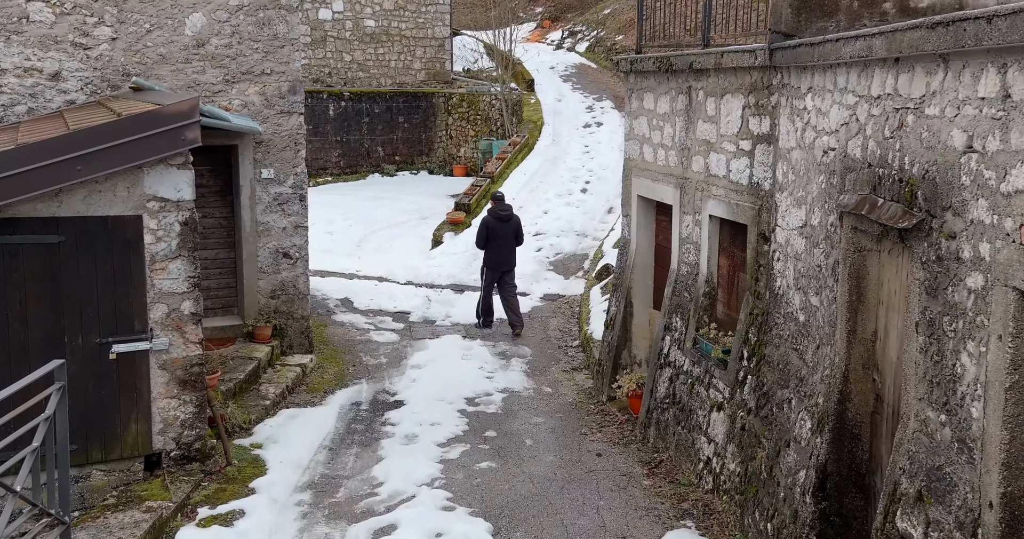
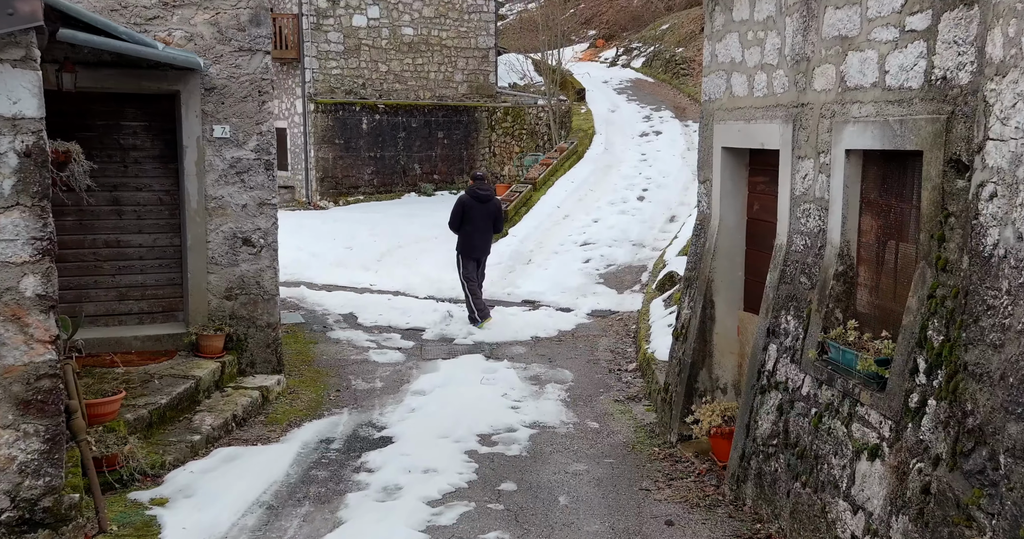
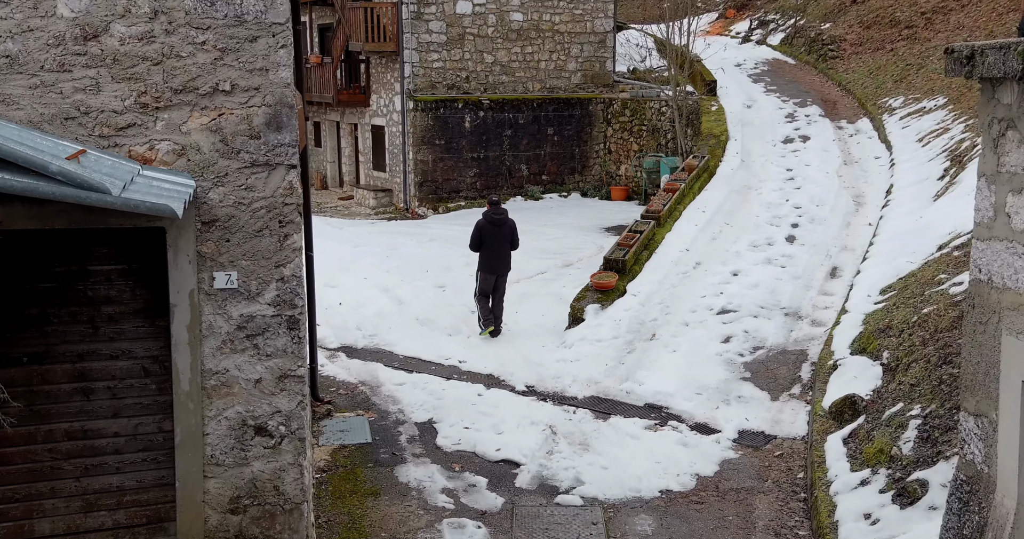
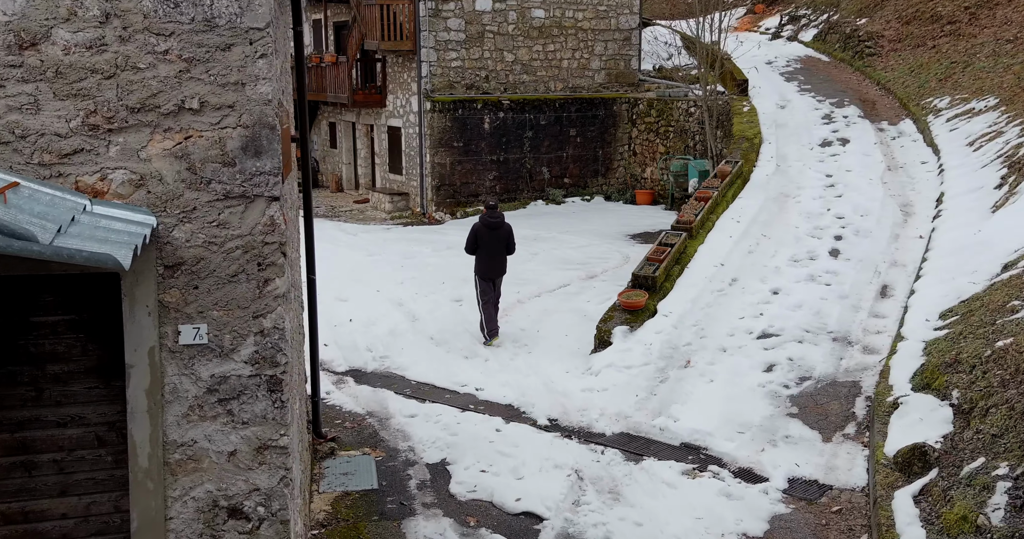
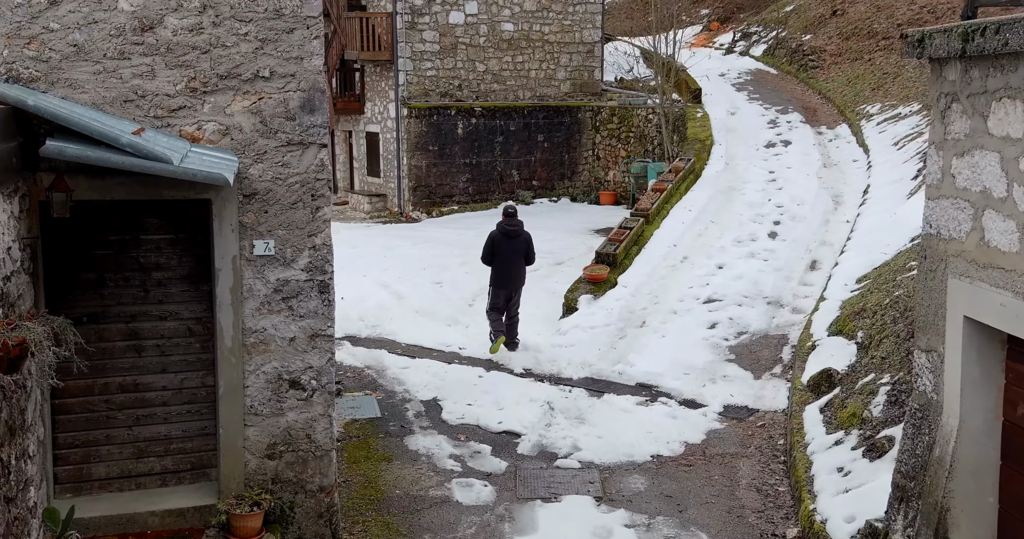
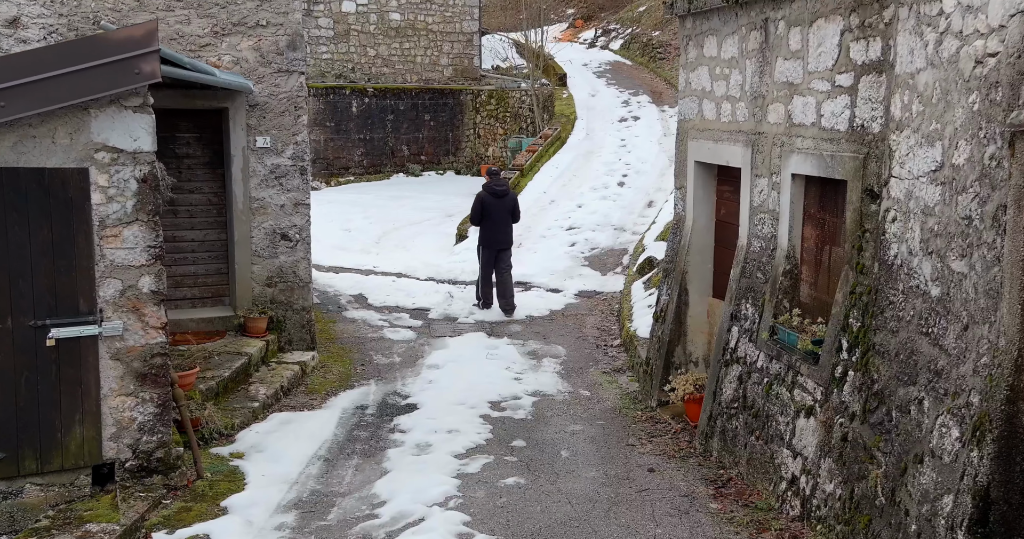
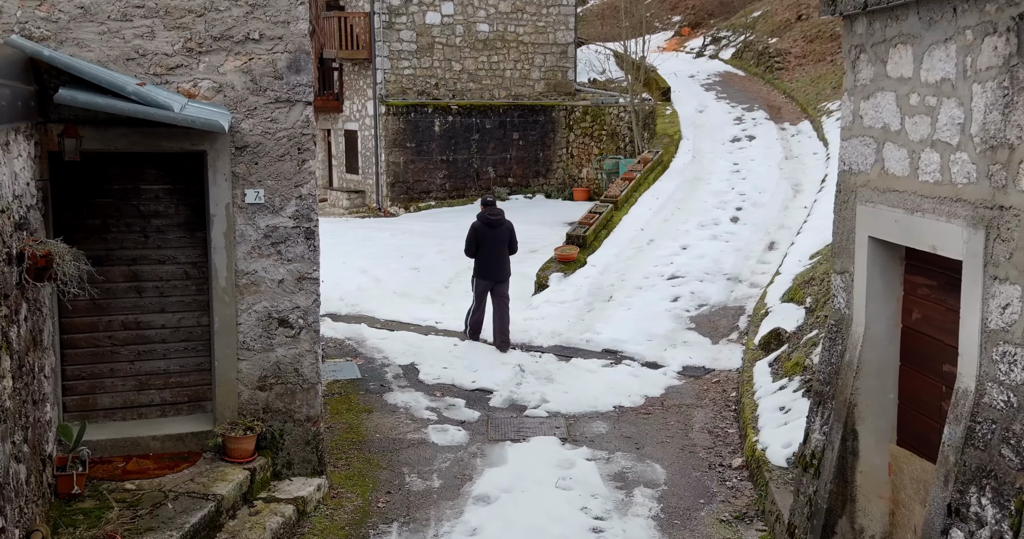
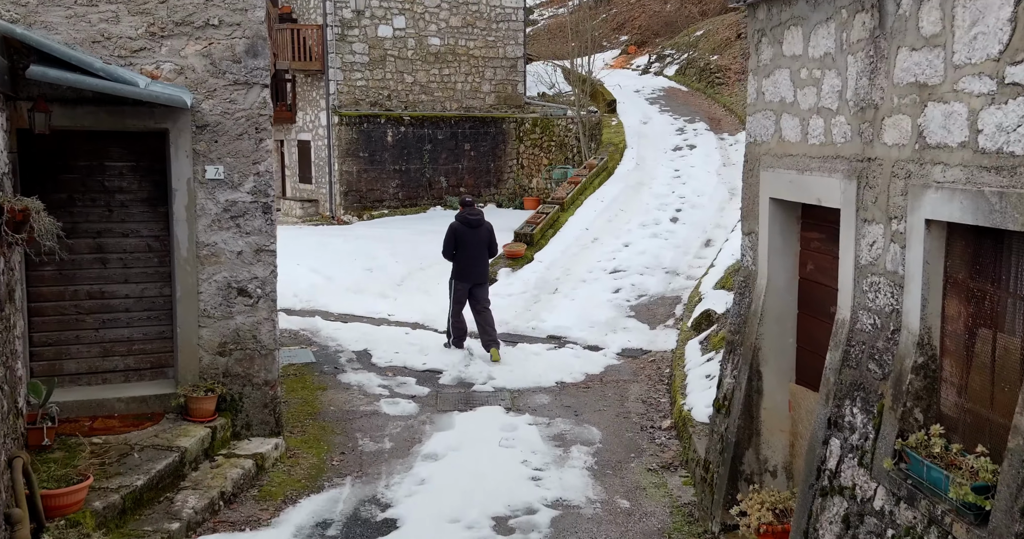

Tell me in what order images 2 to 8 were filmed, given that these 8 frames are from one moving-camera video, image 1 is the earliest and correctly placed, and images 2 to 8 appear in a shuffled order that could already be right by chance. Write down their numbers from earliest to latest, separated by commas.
6, 2, 8, 7, 5, 3, 4
